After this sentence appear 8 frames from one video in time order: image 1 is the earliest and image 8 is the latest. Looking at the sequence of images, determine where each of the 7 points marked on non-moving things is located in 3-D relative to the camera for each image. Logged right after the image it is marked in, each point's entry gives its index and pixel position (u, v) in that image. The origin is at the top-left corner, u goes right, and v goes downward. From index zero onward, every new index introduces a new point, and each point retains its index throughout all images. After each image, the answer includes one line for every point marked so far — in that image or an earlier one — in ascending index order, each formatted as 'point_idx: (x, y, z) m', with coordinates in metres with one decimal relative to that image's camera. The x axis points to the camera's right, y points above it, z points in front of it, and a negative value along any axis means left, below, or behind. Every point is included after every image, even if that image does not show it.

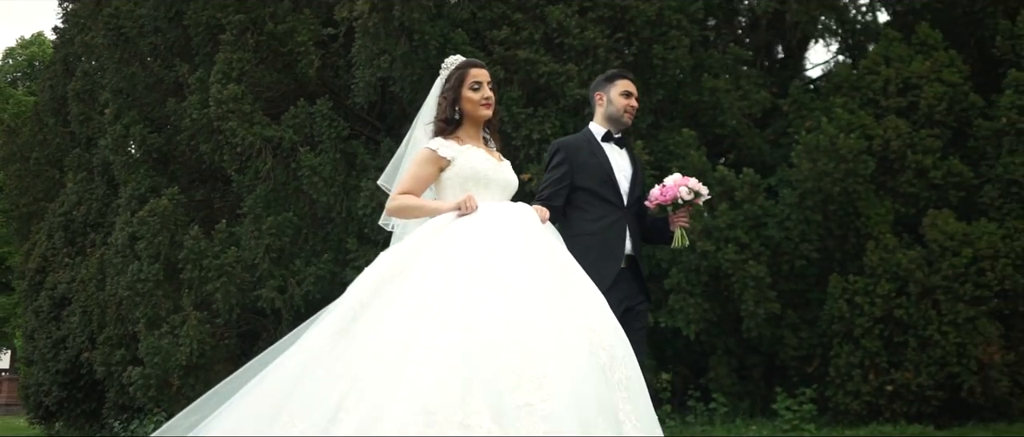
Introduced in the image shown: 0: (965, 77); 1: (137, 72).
0: (+3.1, +1.0, +7.6) m
1: (-3.0, +1.2, +8.9) m
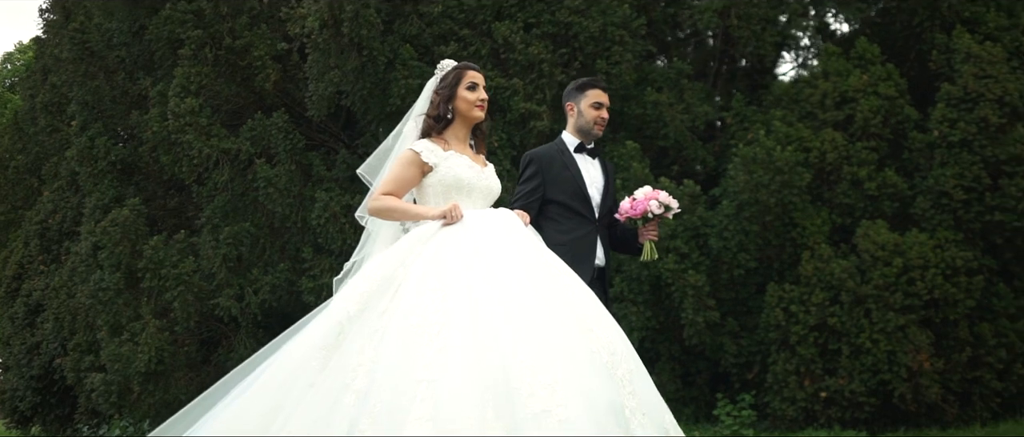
0: (+2.7, +0.9, +7.8) m
1: (-3.4, +1.1, +9.1) m
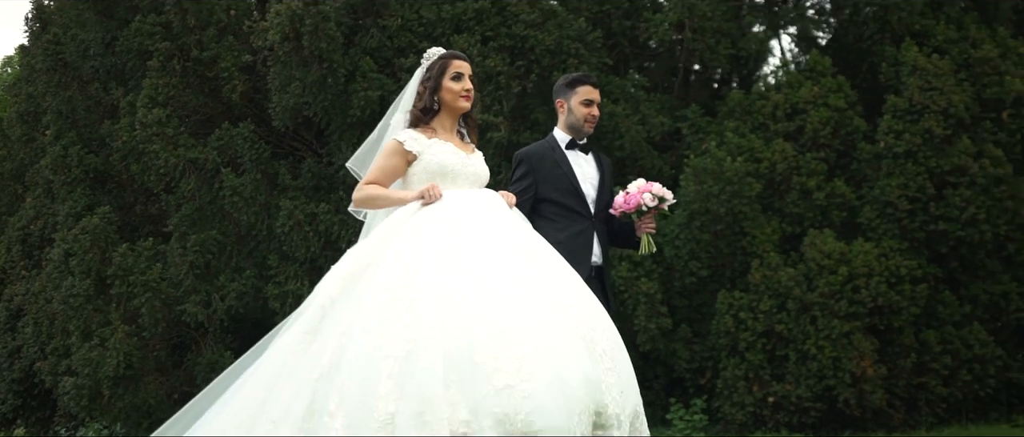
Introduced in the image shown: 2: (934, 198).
0: (+2.4, +0.8, +8.0) m
1: (-3.7, +1.0, +9.3) m
2: (+2.8, +0.1, +7.5) m
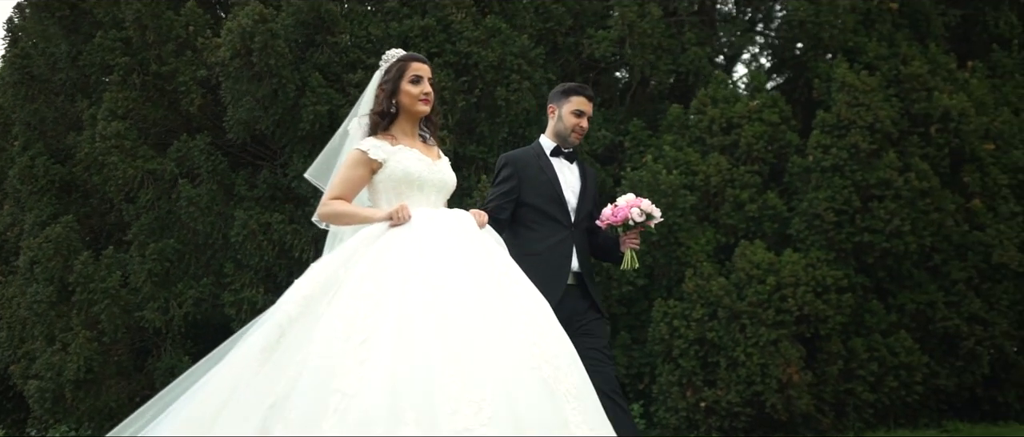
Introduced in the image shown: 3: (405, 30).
0: (+2.0, +0.8, +8.2) m
1: (-4.1, +1.0, +9.6) m
2: (+2.4, +0.1, +7.8) m
3: (-0.8, +1.4, +8.2) m
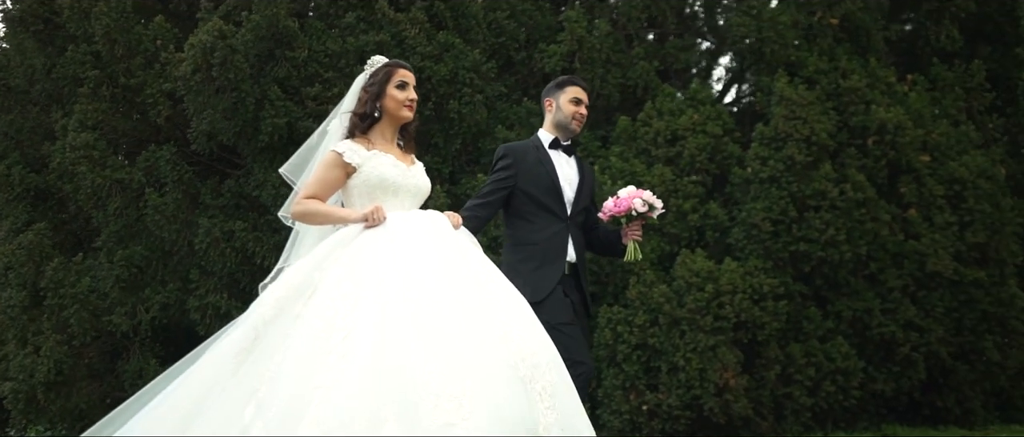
0: (+1.7, +0.7, +8.5) m
1: (-4.4, +0.9, +10.0) m
2: (+2.0, 0.0, +8.0) m
3: (-1.1, +1.3, +8.5) m
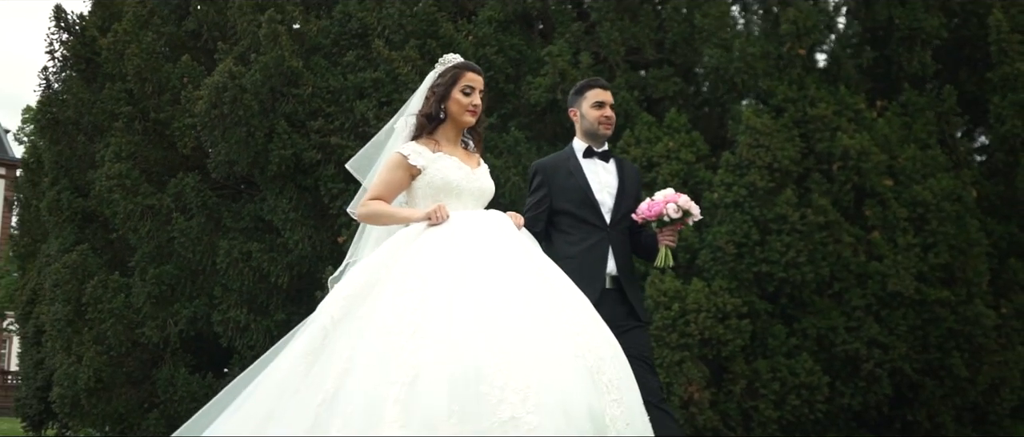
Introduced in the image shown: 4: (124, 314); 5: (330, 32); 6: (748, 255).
0: (+1.5, +0.5, +9.0) m
1: (-4.4, +0.7, +11.0) m
2: (+1.9, -0.2, +8.5) m
3: (-1.3, +1.1, +9.2) m
4: (-3.5, -0.9, +10.1) m
5: (-1.6, +1.6, +9.6) m
6: (+1.8, -0.3, +8.5) m
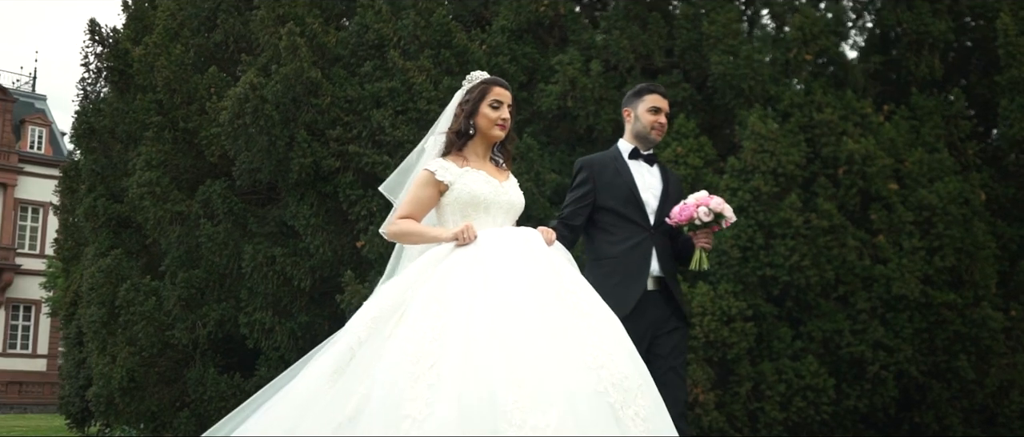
0: (+1.6, +0.5, +9.1) m
1: (-4.2, +0.6, +11.4) m
2: (+2.0, -0.2, +8.6) m
3: (-1.2, +1.1, +9.5) m
4: (-3.4, -0.9, +10.5) m
5: (-1.5, +1.6, +9.9) m
6: (+1.9, -0.3, +8.6) m
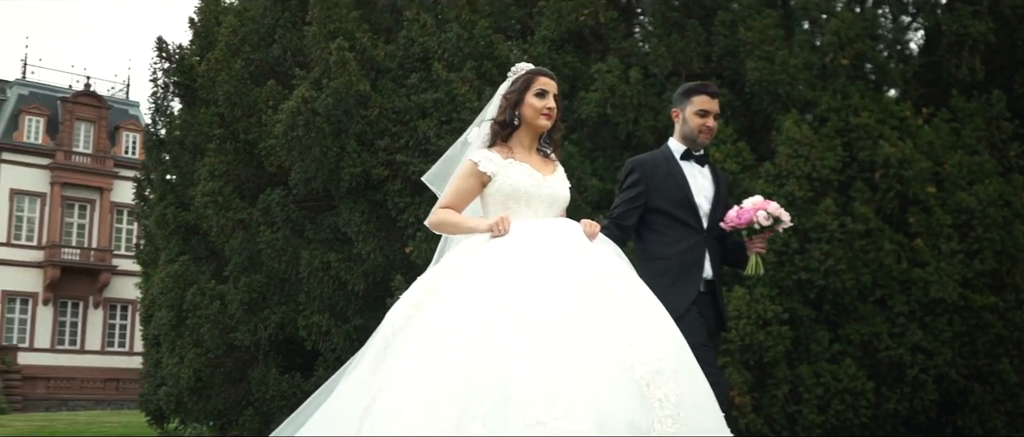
0: (+2.0, +0.4, +9.2) m
1: (-3.6, +0.6, +12.0) m
2: (+2.2, -0.3, +8.7) m
3: (-0.8, +1.0, +9.8) m
4: (-2.9, -1.0, +11.0) m
5: (-1.1, +1.5, +10.3) m
6: (+2.2, -0.3, +8.7) m
